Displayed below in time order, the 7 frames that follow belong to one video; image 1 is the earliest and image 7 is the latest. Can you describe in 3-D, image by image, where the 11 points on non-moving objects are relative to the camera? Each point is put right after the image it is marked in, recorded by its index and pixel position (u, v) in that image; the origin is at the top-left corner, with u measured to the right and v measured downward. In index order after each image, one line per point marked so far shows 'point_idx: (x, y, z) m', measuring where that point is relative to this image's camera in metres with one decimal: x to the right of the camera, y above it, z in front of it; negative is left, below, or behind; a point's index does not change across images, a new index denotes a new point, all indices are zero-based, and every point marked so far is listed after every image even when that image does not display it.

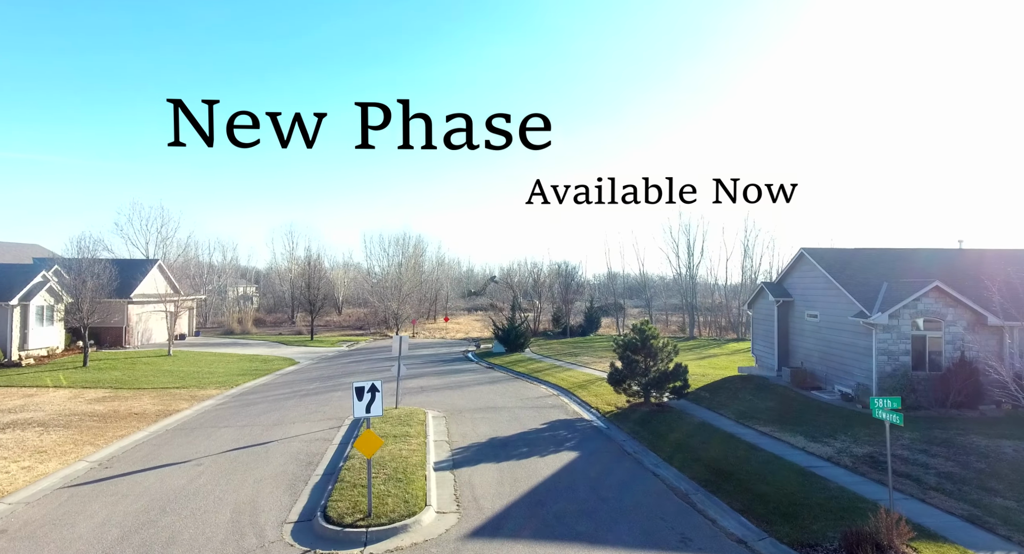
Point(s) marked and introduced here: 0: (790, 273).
0: (+9.0, +0.1, +19.3) m
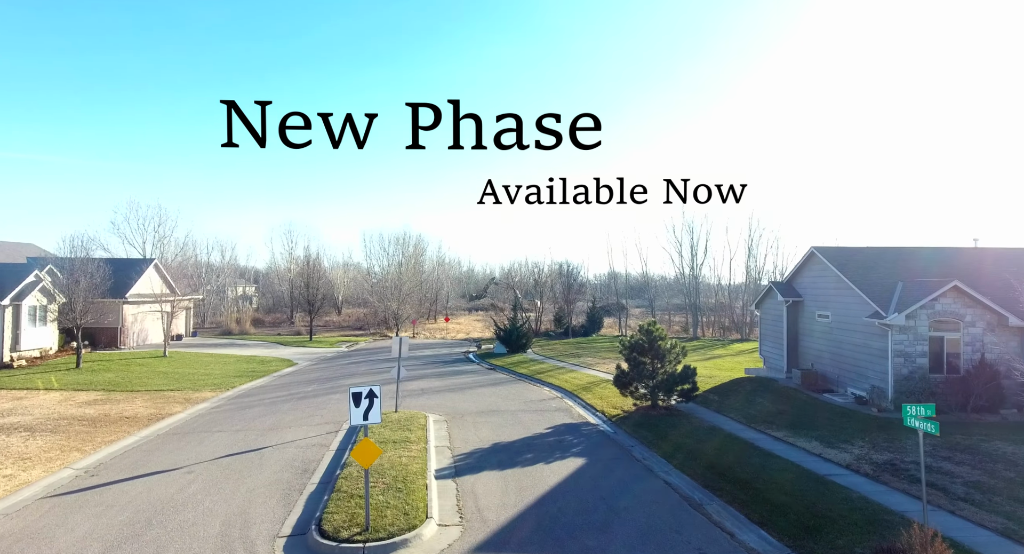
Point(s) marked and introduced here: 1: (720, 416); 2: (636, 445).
0: (+9.1, +0.1, +18.8) m
1: (+5.0, -3.4, +14.4) m
2: (+2.6, -3.5, +12.2) m
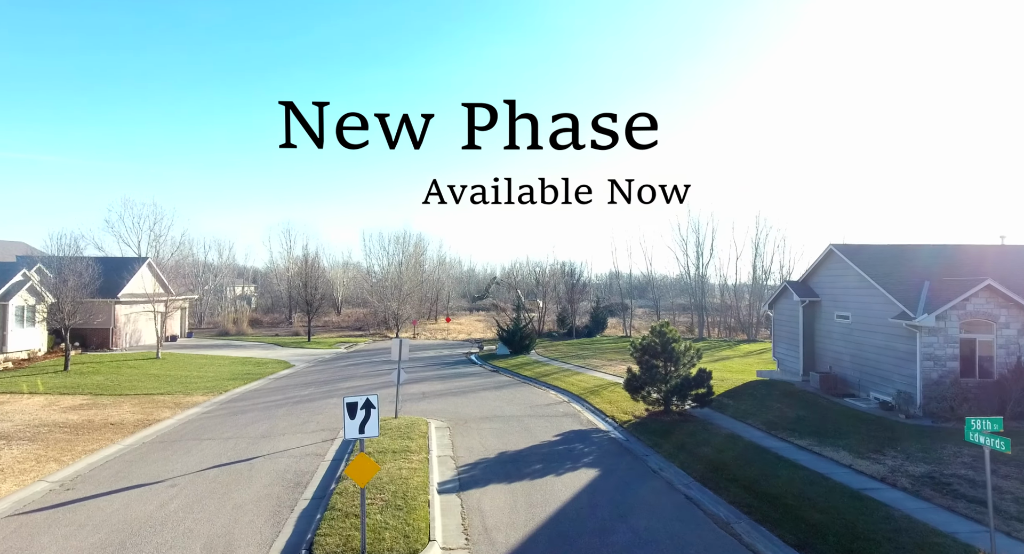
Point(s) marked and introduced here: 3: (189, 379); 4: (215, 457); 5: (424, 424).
0: (+9.3, +0.2, +18.1) m
1: (+5.2, -3.3, +13.6) m
2: (+2.7, -3.5, +11.5) m
3: (-10.7, -3.4, +19.7) m
4: (-5.6, -3.4, +11.1) m
5: (-1.9, -3.2, +13.0) m
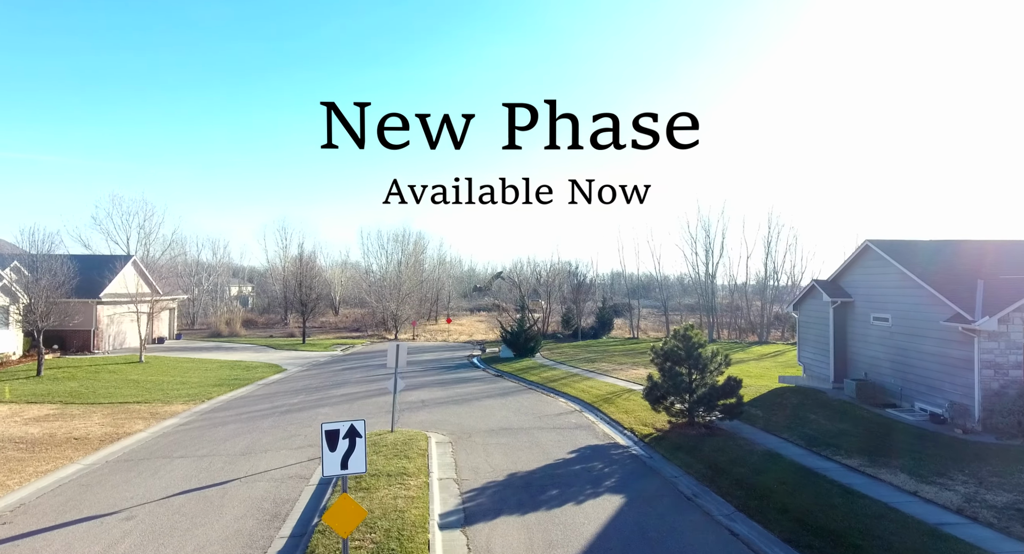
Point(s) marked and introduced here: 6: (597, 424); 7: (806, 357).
0: (+9.4, +0.2, +16.7) m
1: (+5.4, -3.3, +12.2) m
2: (+2.9, -3.4, +10.1) m
3: (-10.6, -3.4, +18.4) m
4: (-5.4, -3.3, +9.7) m
5: (-1.7, -3.2, +11.6) m
6: (+2.1, -3.6, +14.4) m
7: (+9.0, -2.5, +18.3) m
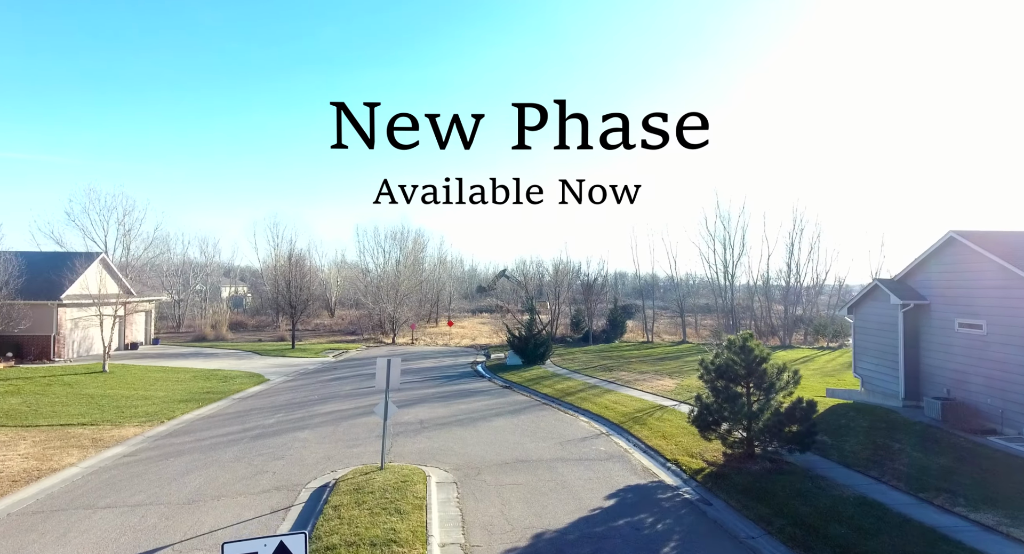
0: (+9.8, +0.2, +14.2) m
1: (+5.7, -3.3, +9.7) m
2: (+3.2, -3.4, +7.6) m
3: (-10.2, -3.3, +15.9) m
4: (-5.0, -3.3, +7.2) m
5: (-1.4, -3.2, +9.2) m
6: (+2.4, -3.5, +11.9) m
7: (+9.4, -2.4, +15.8) m
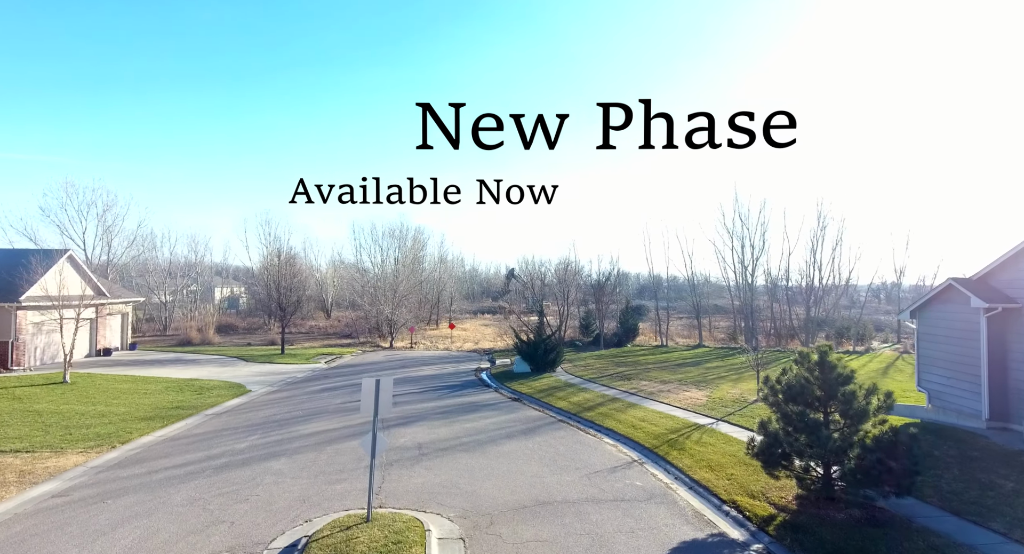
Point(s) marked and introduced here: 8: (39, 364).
0: (+10.1, +0.3, +12.1) m
1: (+6.0, -3.2, +7.6) m
2: (+3.5, -3.3, +5.5) m
3: (-9.9, -3.3, +13.7) m
4: (-4.8, -3.3, +5.1) m
5: (-1.1, -3.1, +7.0) m
6: (+2.7, -3.5, +9.8) m
7: (+9.7, -2.4, +13.6) m
8: (-15.9, -2.9, +19.9) m
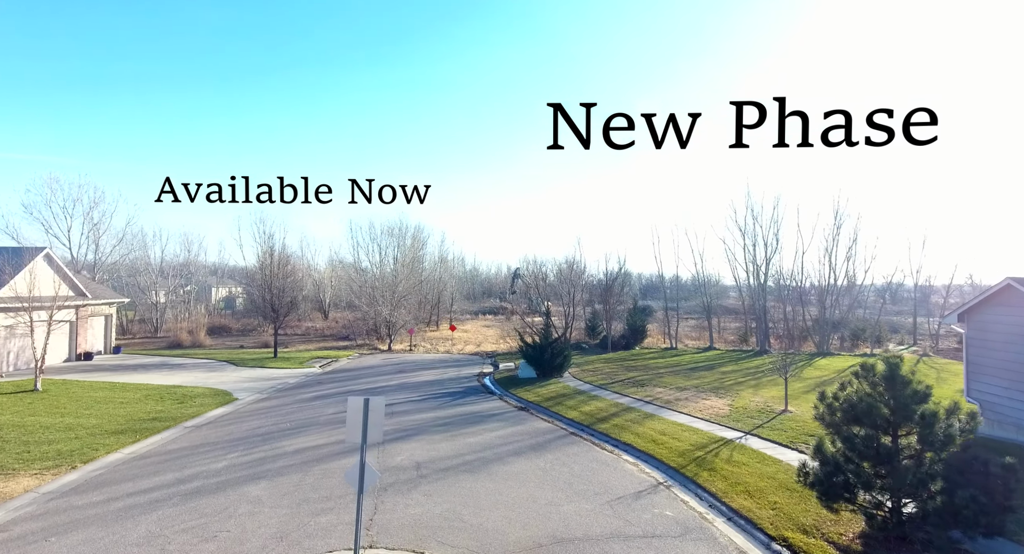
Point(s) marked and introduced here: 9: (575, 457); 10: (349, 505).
0: (+10.2, +0.3, +10.8) m
1: (+6.1, -3.2, +6.3) m
2: (+3.7, -3.3, +4.2) m
3: (-9.8, -3.3, +12.4) m
4: (-4.6, -3.3, +3.8) m
5: (-1.0, -3.1, +5.7) m
6: (+2.8, -3.5, +8.5) m
7: (+9.8, -2.4, +12.3) m
8: (-15.7, -2.9, +18.6) m
9: (+1.2, -3.6, +11.8) m
10: (-2.4, -3.3, +8.7) m
